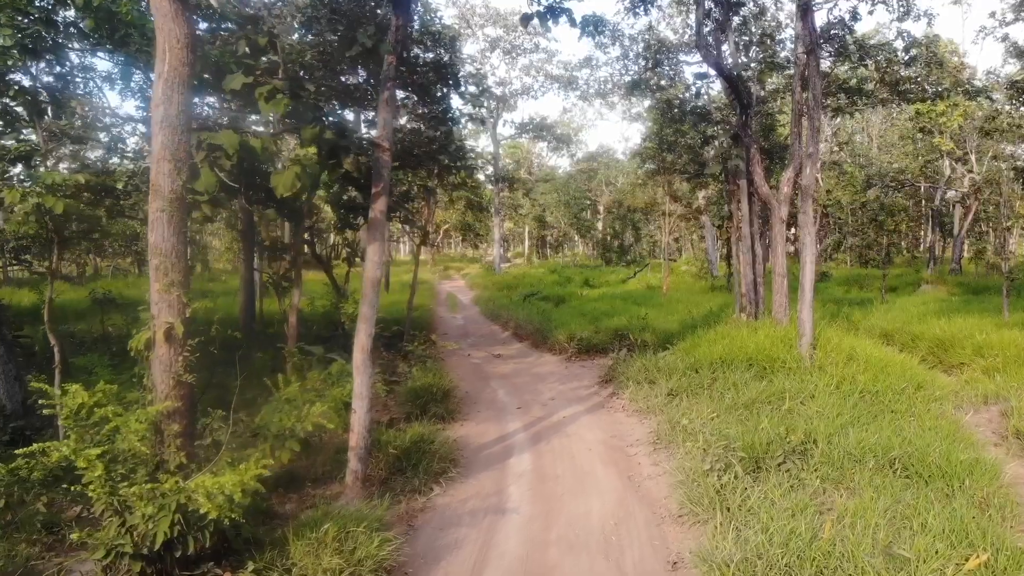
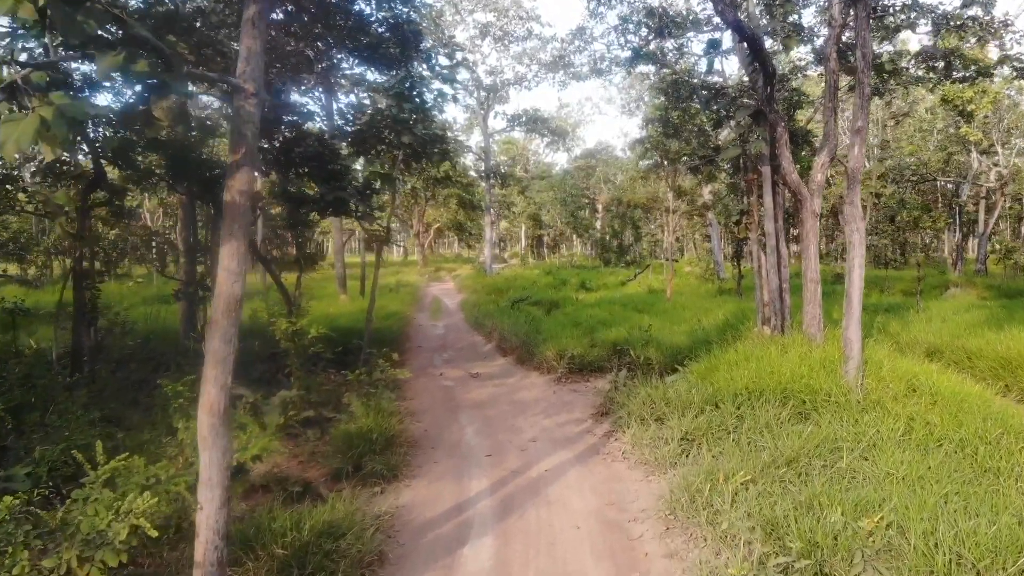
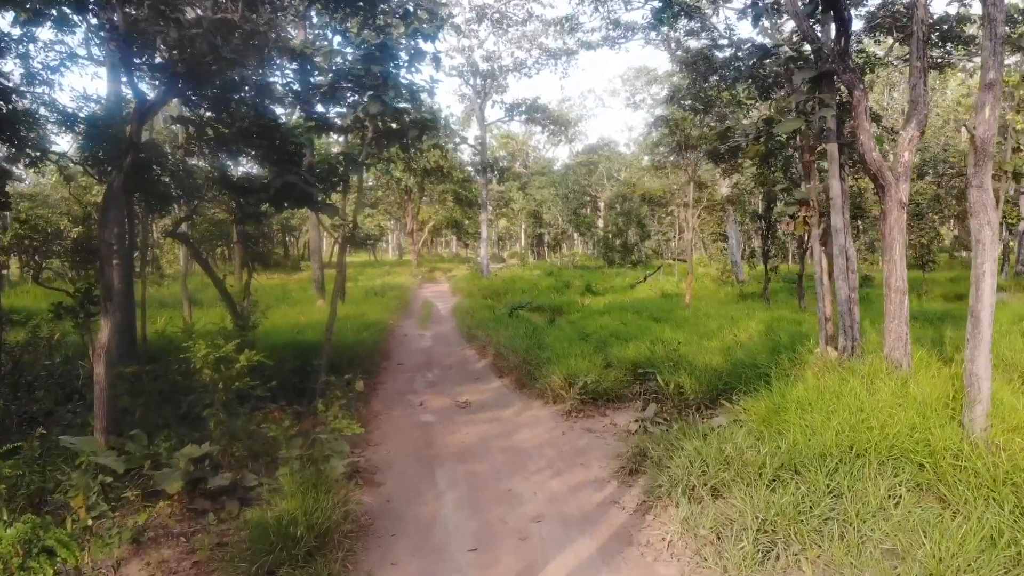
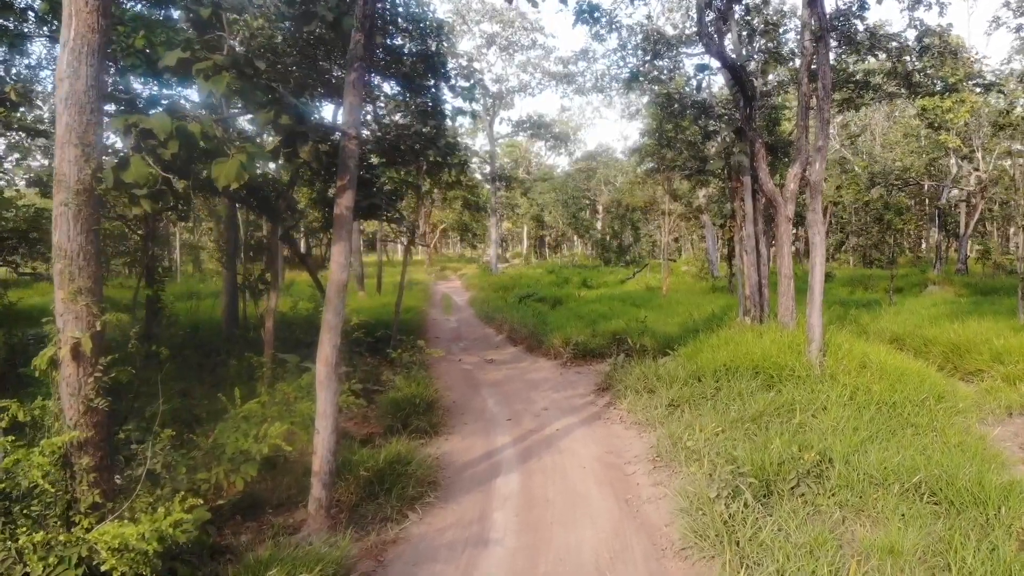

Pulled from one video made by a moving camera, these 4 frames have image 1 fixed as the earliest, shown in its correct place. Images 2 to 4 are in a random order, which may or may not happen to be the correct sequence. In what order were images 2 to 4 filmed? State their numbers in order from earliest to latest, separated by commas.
4, 2, 3
